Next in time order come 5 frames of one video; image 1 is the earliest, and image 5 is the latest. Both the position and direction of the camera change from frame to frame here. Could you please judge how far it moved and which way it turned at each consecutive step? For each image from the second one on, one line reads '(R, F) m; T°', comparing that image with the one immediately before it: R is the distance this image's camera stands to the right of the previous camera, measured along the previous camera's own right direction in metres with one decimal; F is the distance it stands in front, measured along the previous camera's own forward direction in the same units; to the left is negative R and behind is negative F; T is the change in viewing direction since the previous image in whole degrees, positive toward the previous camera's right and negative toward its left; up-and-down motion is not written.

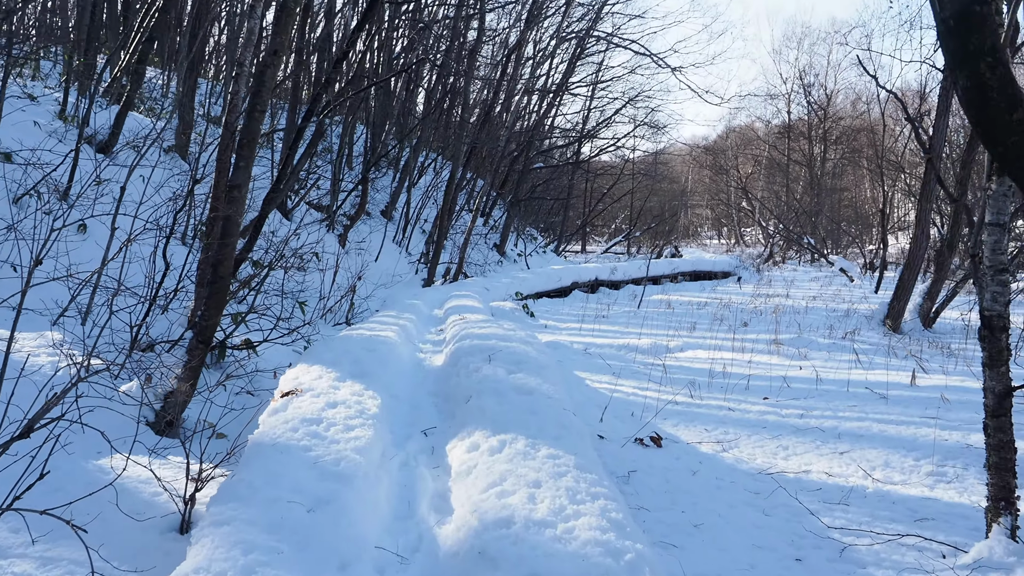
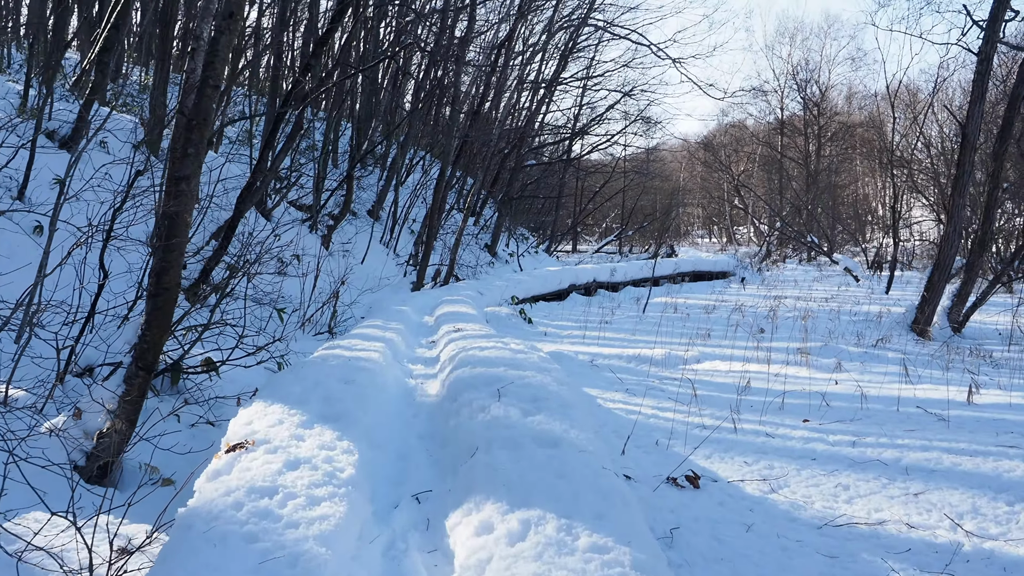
(-0.1, +0.7) m; +1°
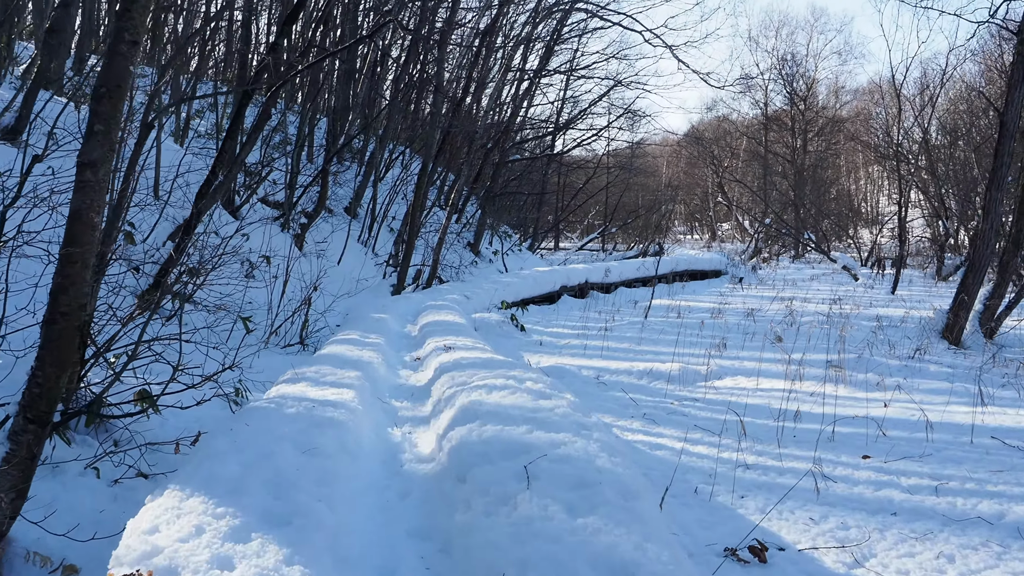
(-0.1, +0.8) m; +1°
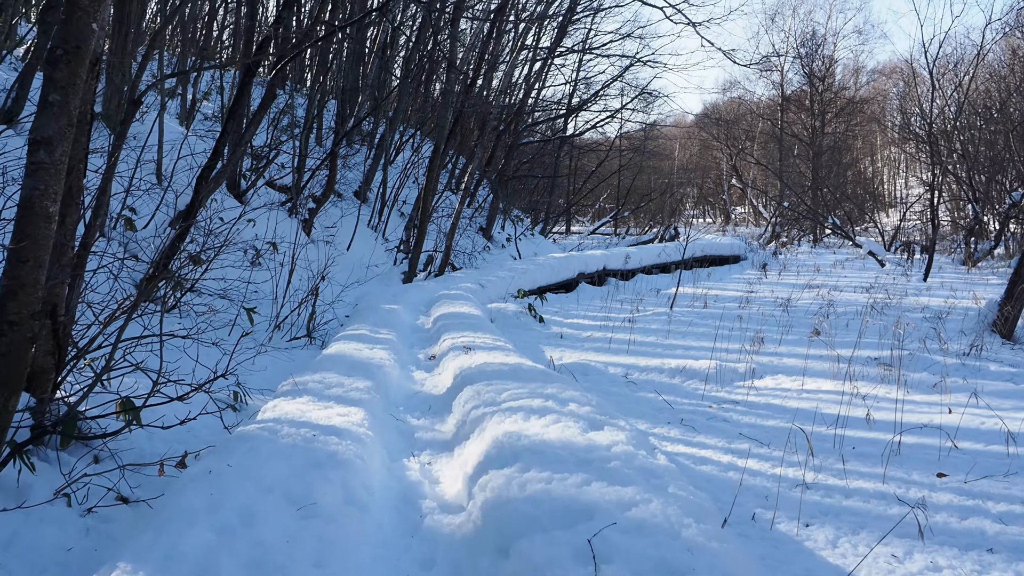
(-0.1, +0.5) m; -1°
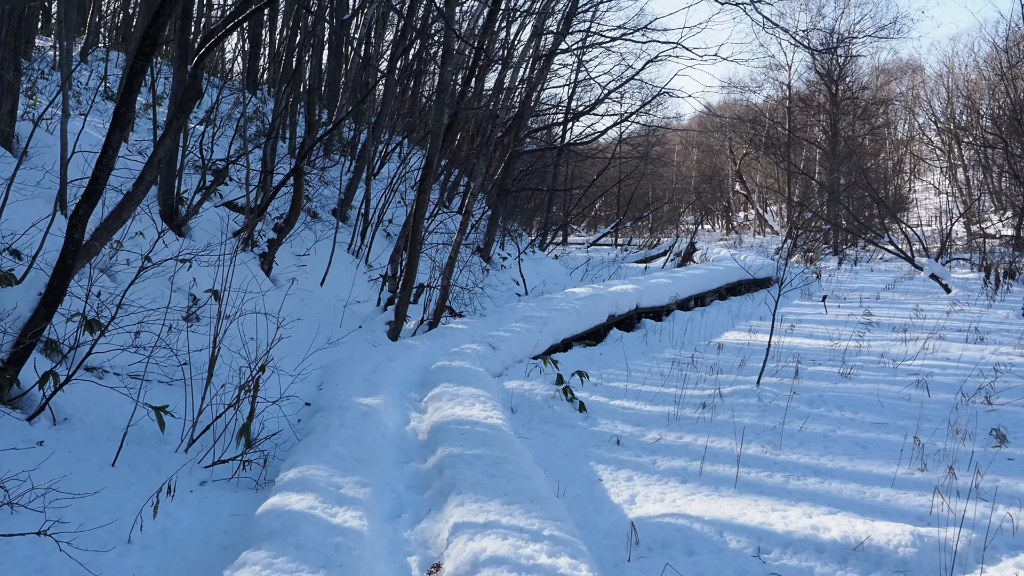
(-0.3, +2.4) m; +1°
